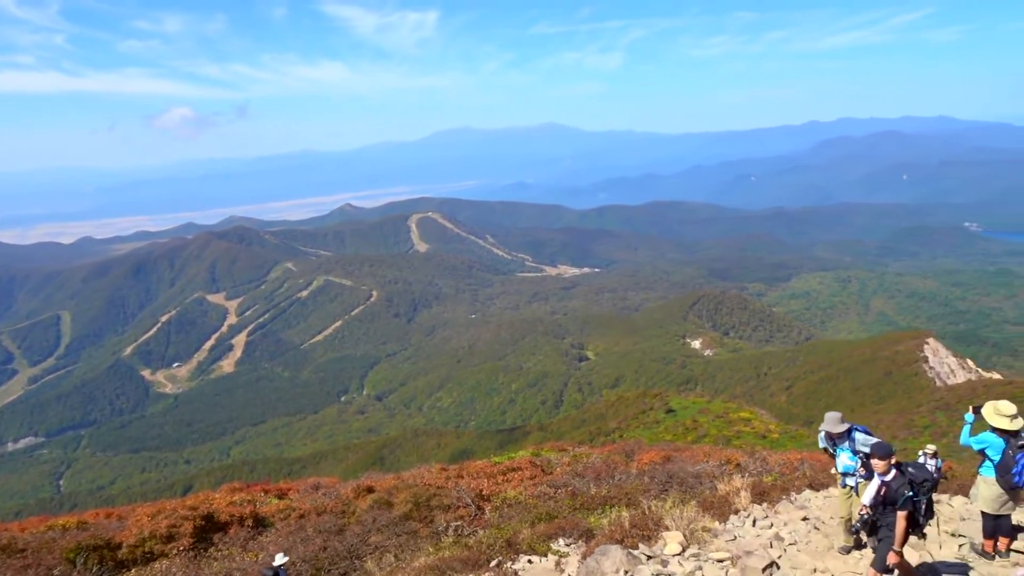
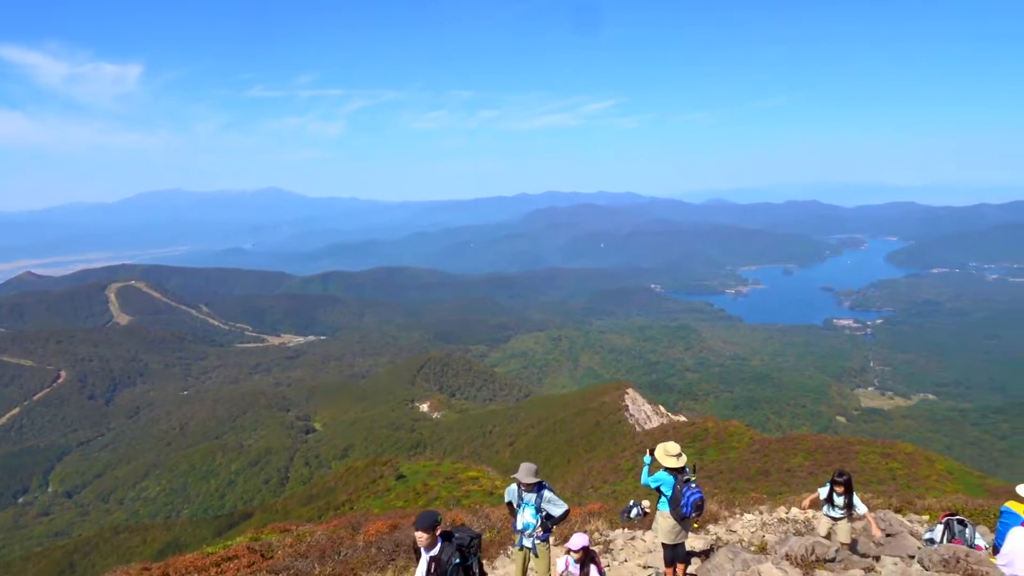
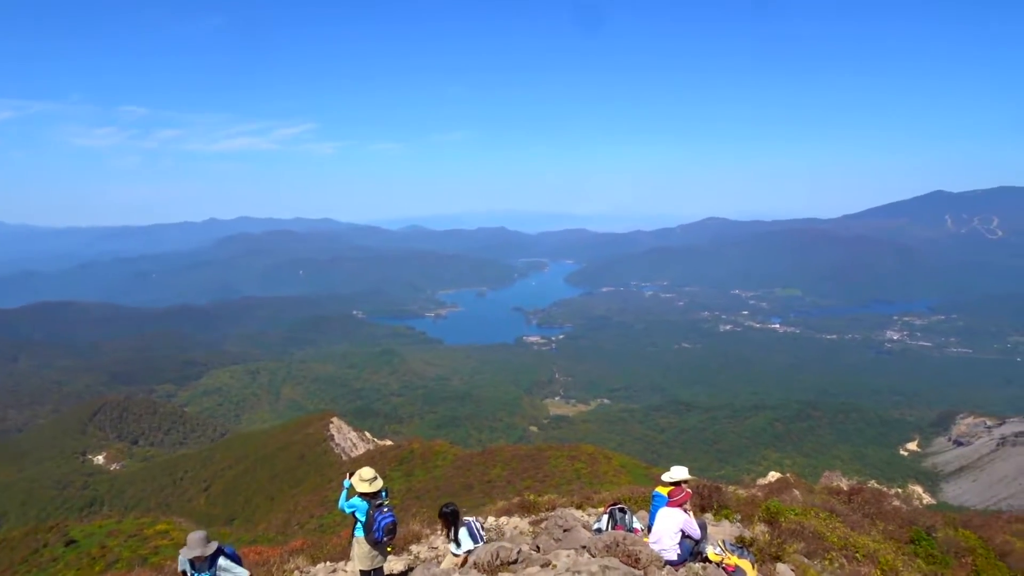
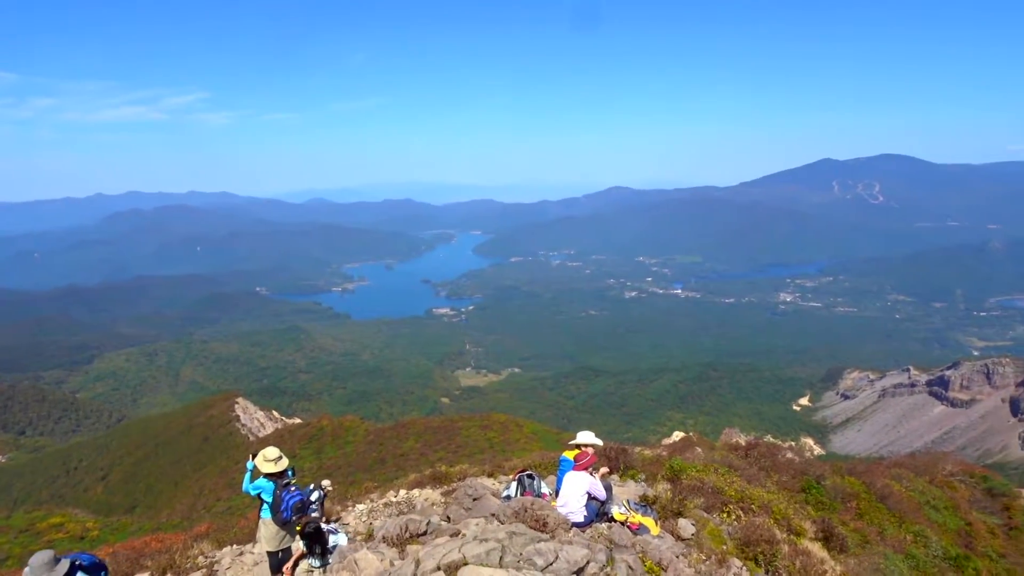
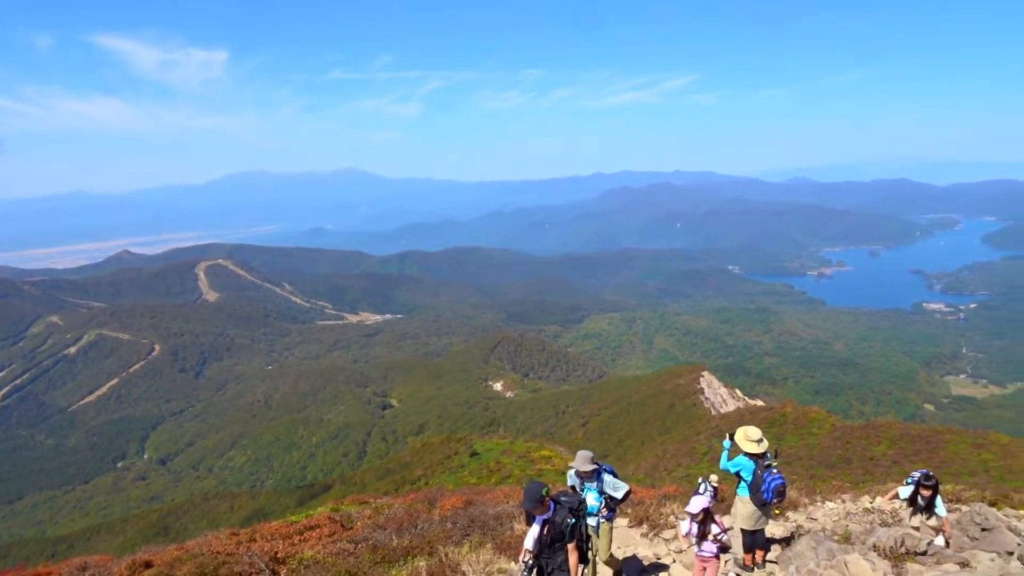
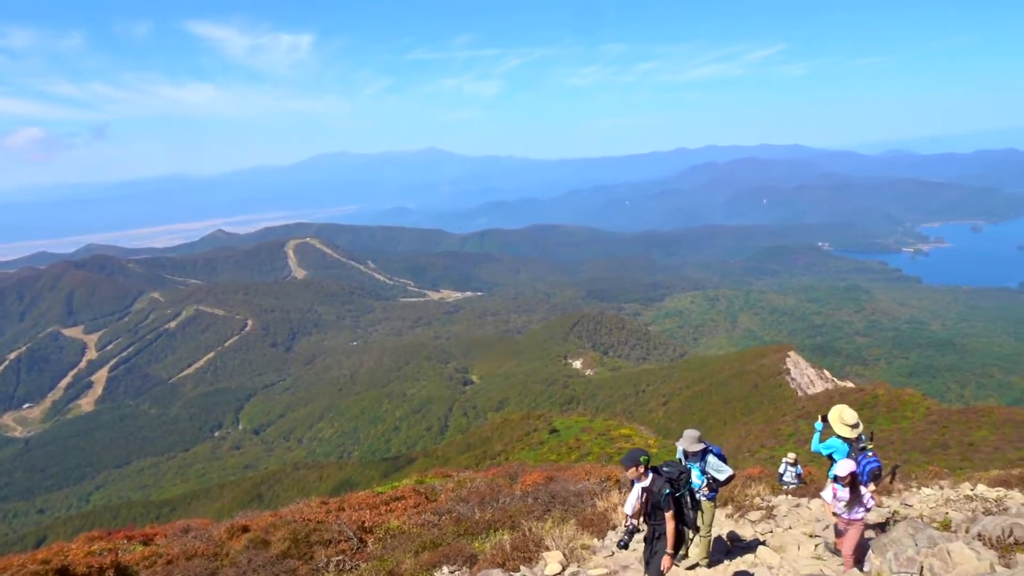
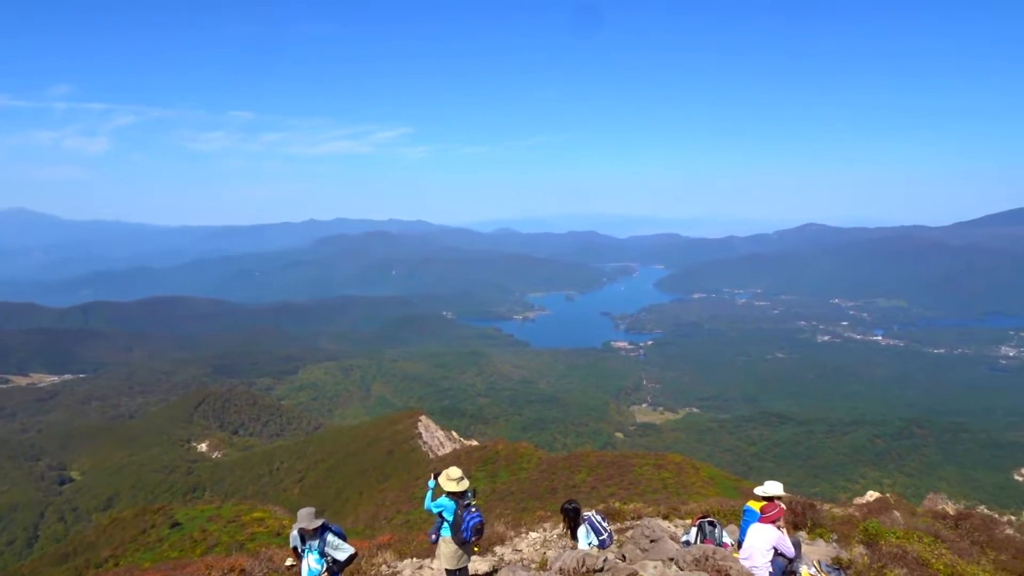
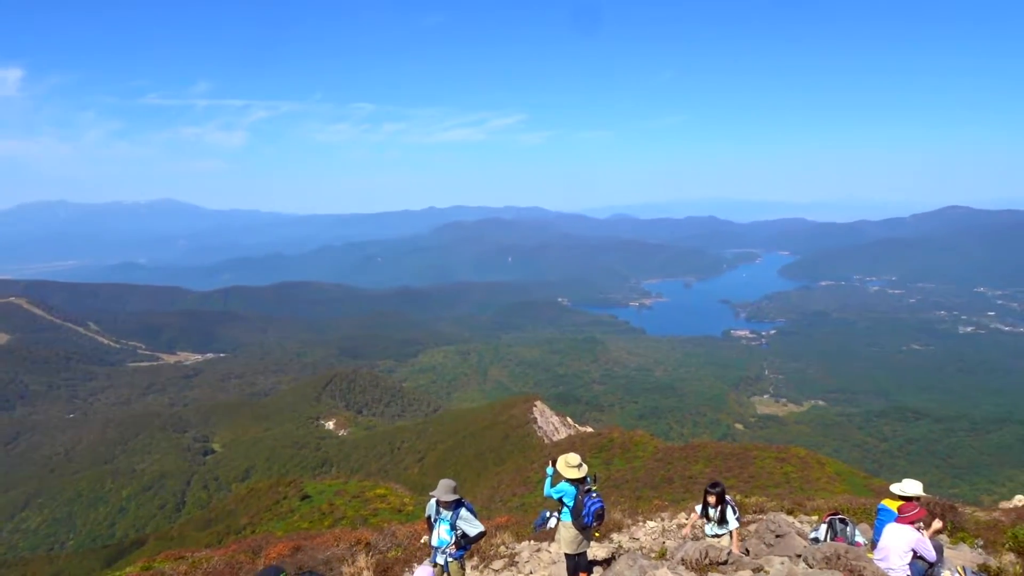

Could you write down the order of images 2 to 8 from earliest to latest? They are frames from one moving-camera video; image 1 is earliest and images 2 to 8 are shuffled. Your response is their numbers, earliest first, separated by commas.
6, 5, 2, 8, 7, 3, 4
